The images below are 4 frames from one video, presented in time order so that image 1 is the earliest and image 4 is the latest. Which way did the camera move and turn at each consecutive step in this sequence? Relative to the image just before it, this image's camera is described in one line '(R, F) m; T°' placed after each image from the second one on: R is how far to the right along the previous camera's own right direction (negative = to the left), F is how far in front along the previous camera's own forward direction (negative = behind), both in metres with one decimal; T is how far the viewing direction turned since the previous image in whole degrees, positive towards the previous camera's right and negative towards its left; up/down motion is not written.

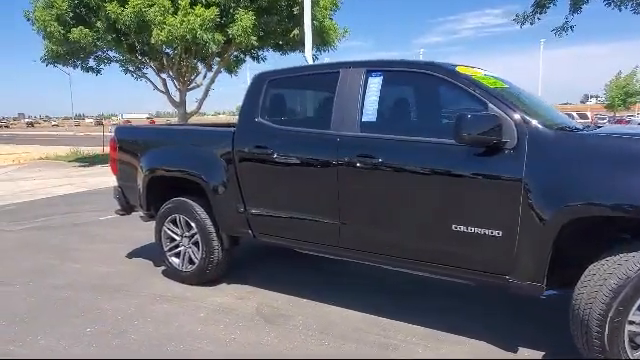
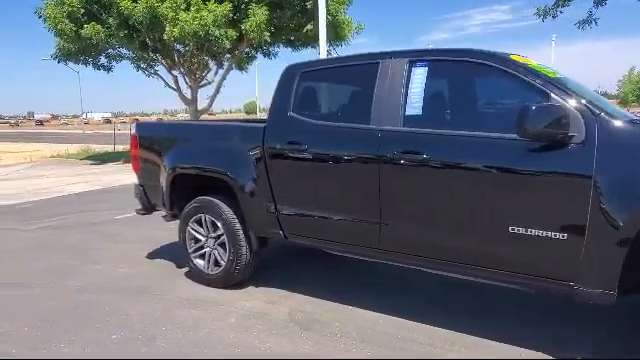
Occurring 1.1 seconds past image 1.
(-0.3, +0.2) m; -1°
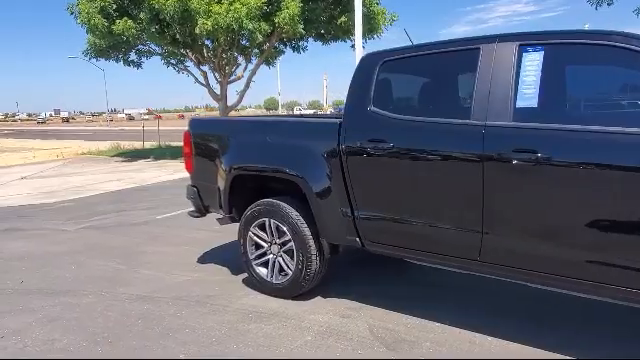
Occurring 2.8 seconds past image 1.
(-0.5, +0.4) m; -2°
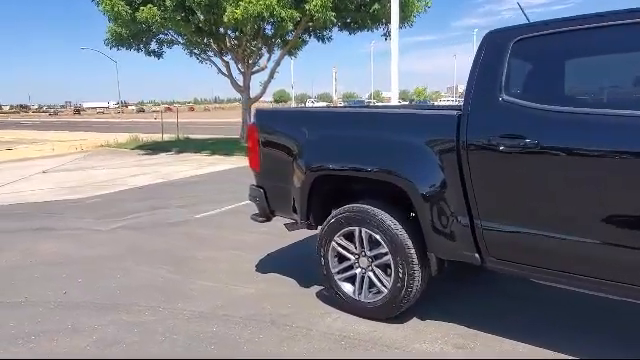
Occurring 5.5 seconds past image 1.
(-0.8, +0.7) m; -1°
